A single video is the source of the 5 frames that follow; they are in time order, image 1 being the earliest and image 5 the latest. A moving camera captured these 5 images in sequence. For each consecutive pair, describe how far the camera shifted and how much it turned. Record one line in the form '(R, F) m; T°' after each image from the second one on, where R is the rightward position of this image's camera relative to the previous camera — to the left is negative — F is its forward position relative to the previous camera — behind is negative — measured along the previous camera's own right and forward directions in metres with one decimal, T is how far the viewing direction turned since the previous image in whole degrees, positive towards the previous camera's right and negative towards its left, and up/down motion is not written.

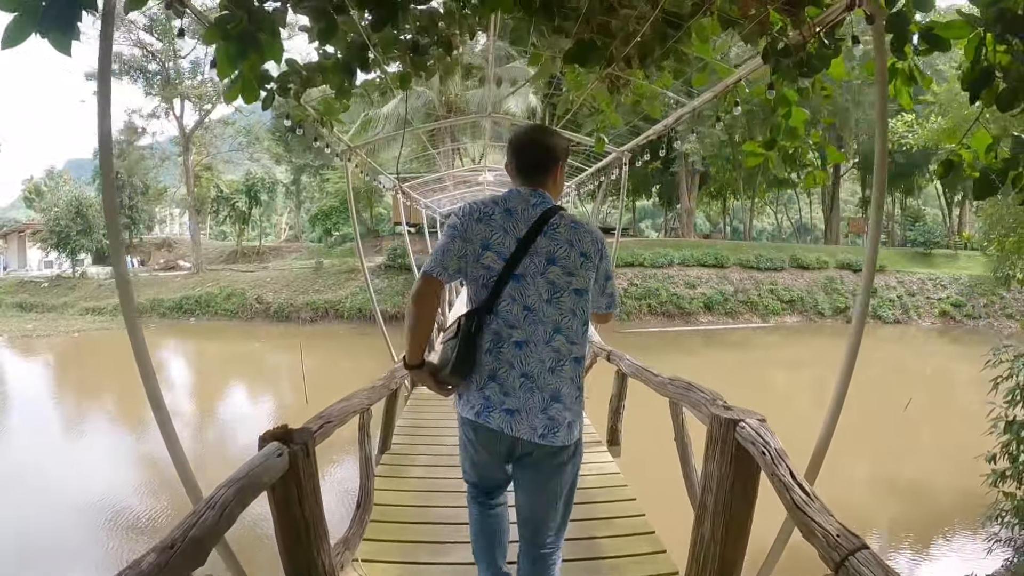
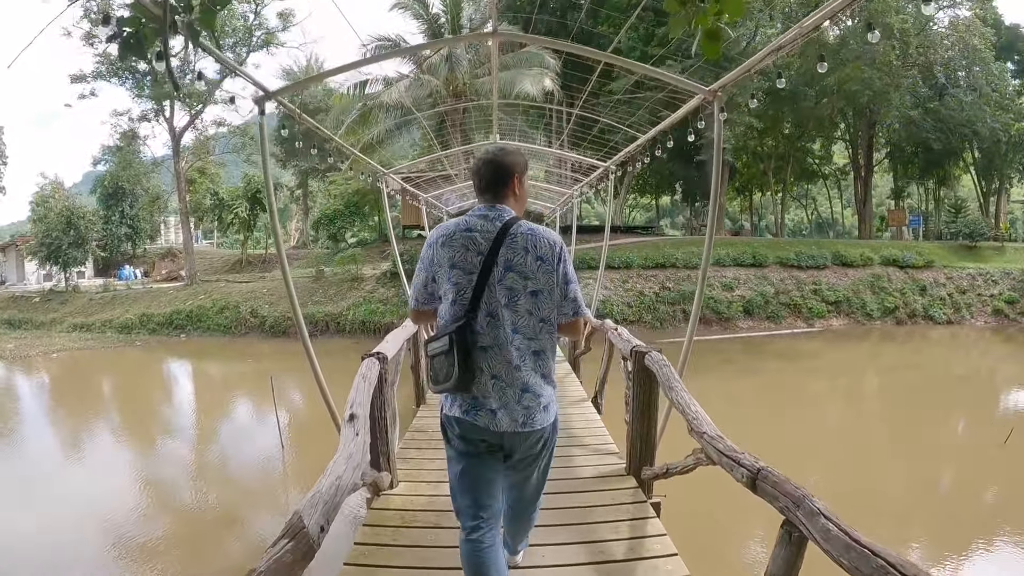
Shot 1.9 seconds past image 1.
(0.0, +0.8) m; -1°
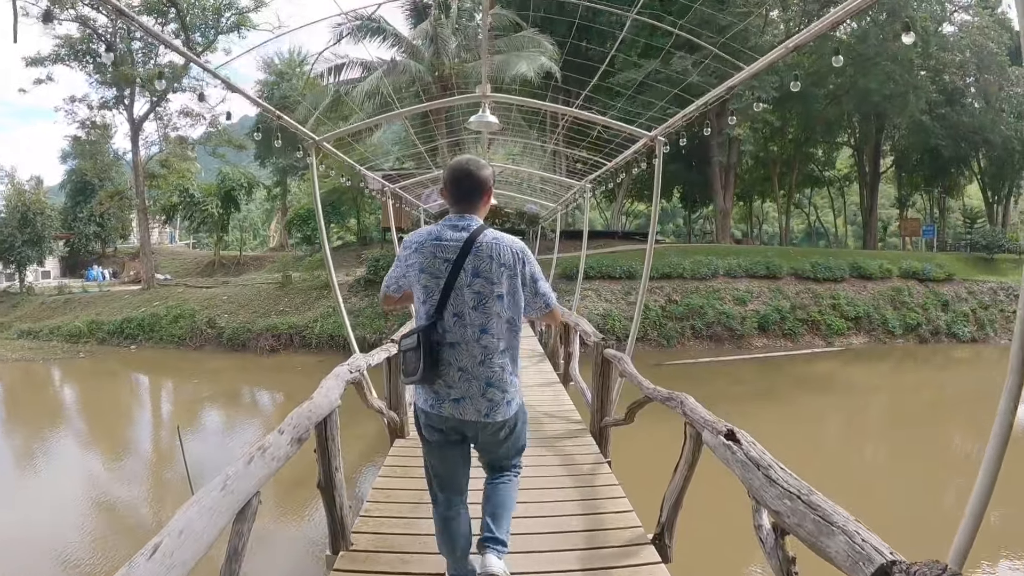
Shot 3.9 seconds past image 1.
(0.0, +0.8) m; +1°
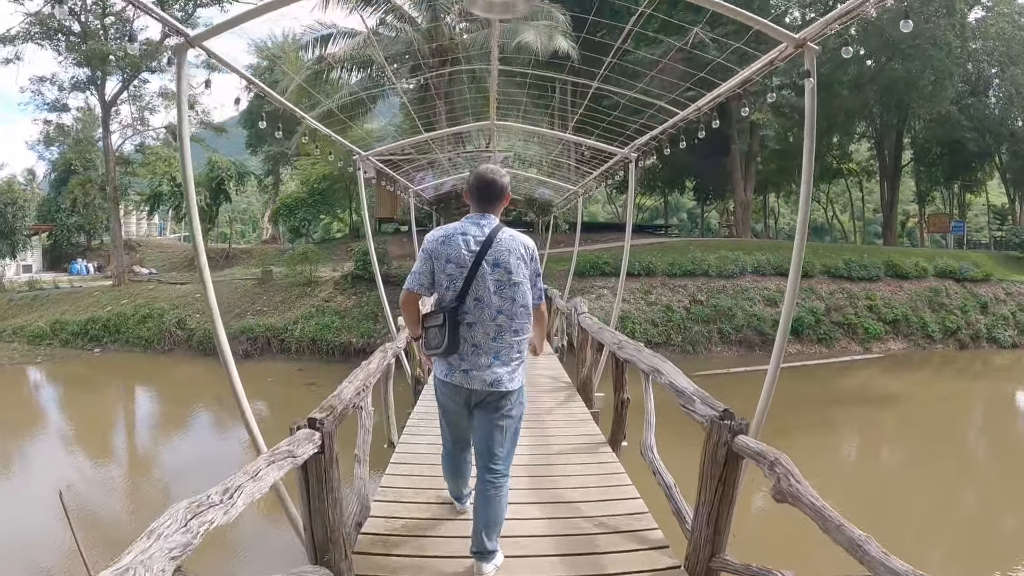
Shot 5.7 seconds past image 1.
(0.0, +0.7) m; 0°
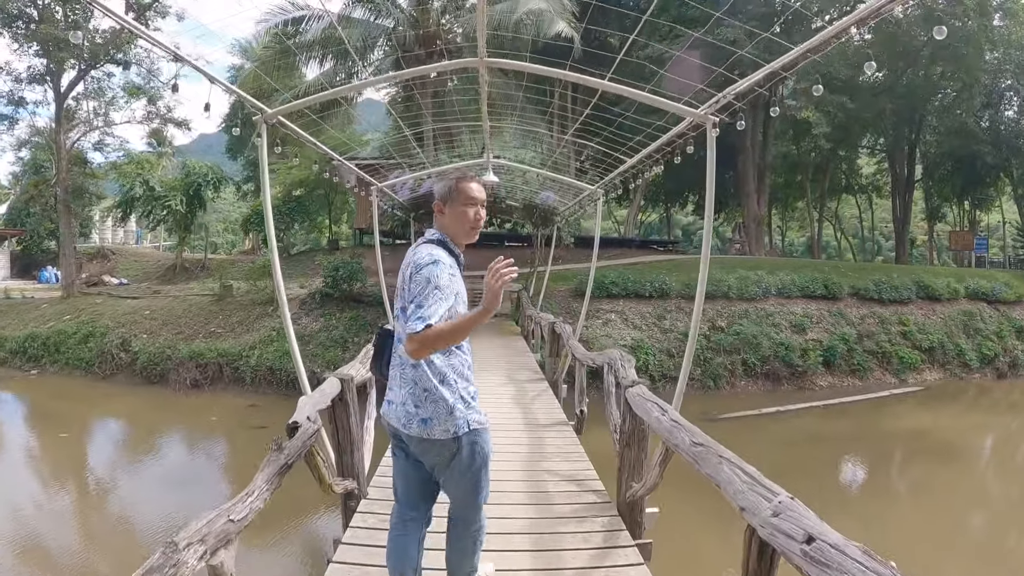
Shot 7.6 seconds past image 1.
(0.0, +0.7) m; 0°
